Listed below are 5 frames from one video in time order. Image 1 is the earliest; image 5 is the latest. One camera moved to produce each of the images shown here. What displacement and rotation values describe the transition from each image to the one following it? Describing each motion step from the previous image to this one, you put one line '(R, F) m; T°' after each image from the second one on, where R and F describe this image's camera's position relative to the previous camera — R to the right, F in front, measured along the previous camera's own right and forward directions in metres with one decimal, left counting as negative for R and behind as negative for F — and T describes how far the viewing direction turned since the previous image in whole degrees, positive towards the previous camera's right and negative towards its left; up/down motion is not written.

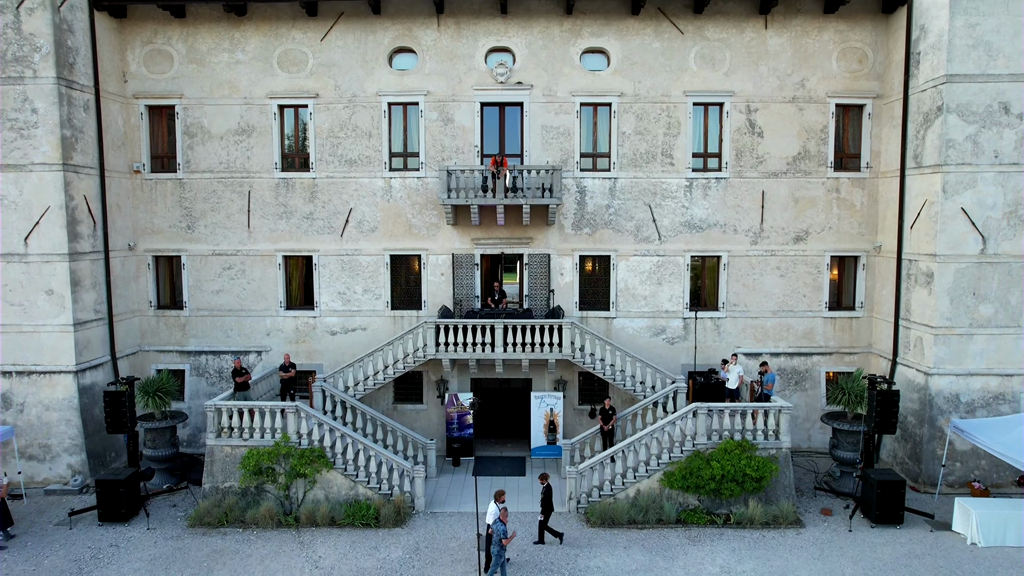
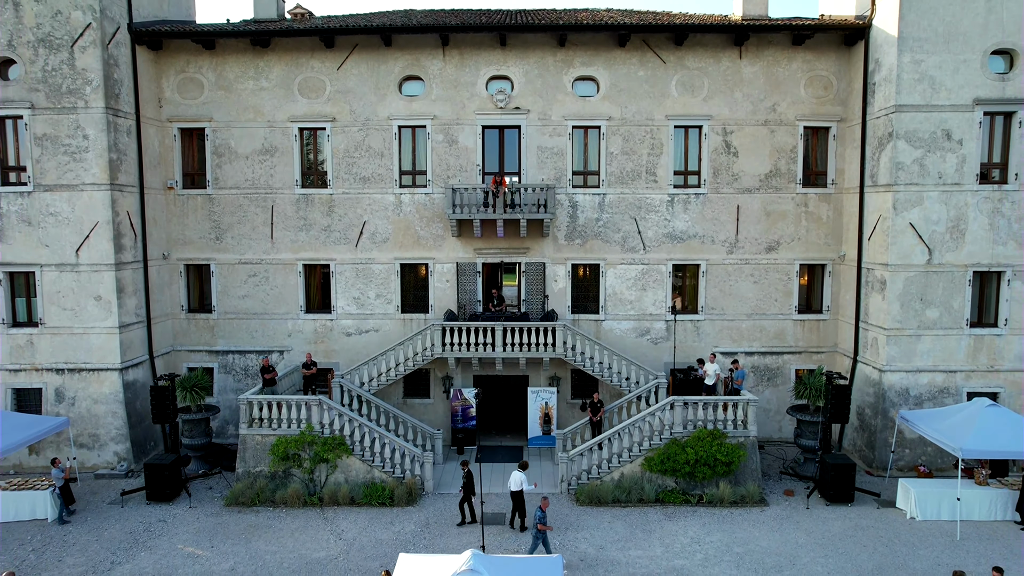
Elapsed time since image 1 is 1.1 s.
(0.0, -1.7) m; 0°
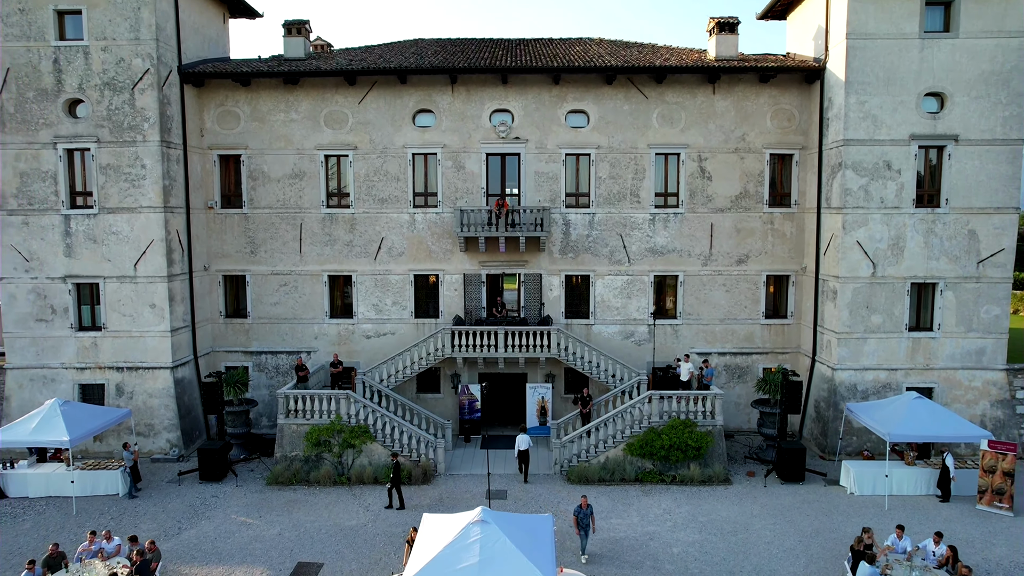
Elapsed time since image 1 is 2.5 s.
(0.0, -2.4) m; 0°
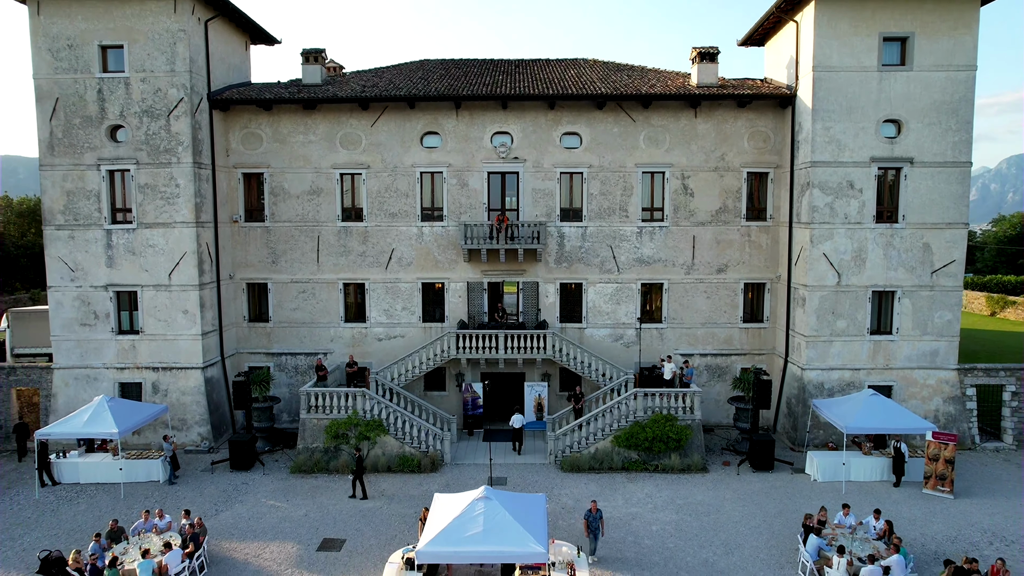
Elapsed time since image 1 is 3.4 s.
(0.0, -1.9) m; 0°
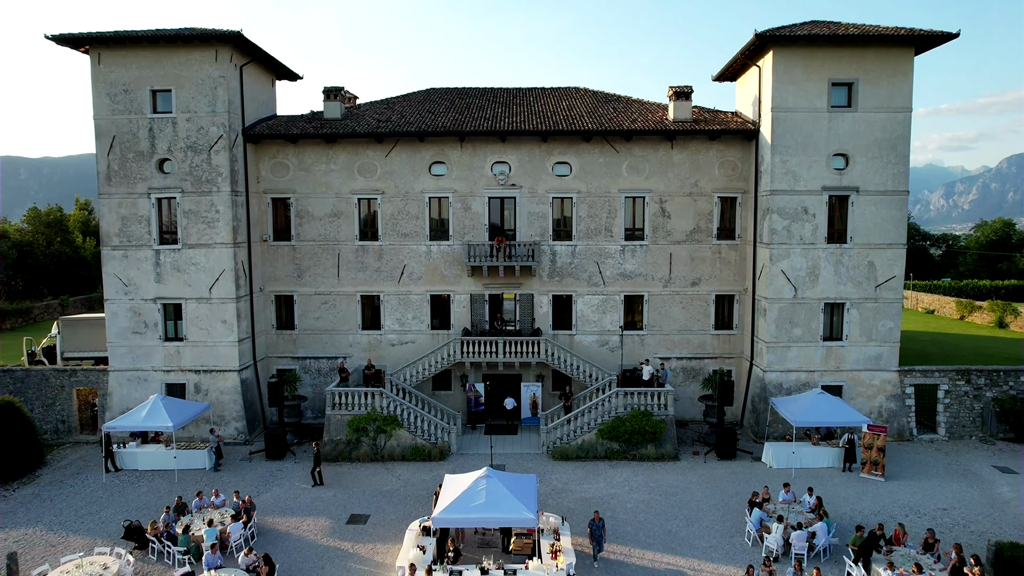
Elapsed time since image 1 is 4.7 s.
(+0.1, -2.9) m; 0°
